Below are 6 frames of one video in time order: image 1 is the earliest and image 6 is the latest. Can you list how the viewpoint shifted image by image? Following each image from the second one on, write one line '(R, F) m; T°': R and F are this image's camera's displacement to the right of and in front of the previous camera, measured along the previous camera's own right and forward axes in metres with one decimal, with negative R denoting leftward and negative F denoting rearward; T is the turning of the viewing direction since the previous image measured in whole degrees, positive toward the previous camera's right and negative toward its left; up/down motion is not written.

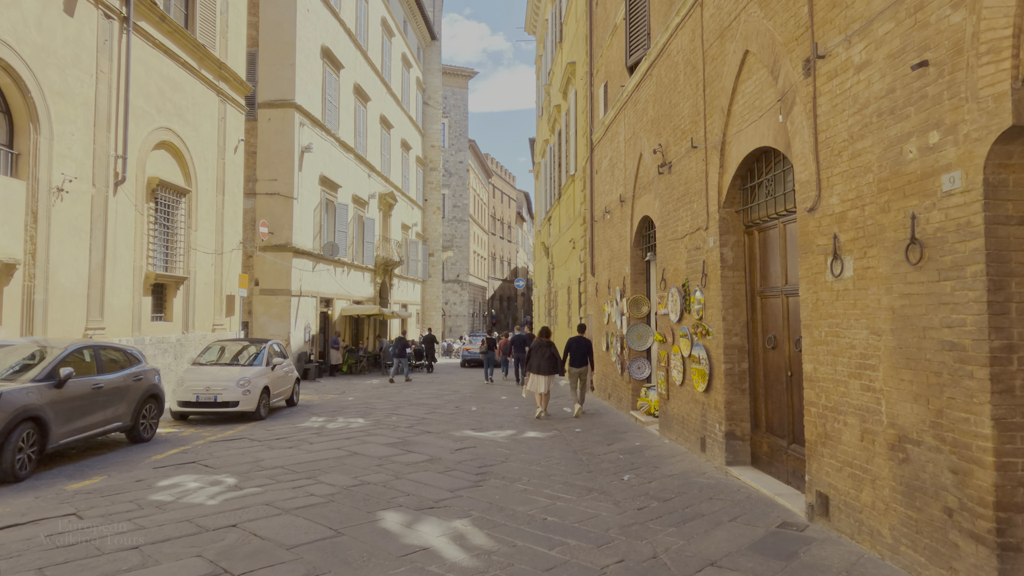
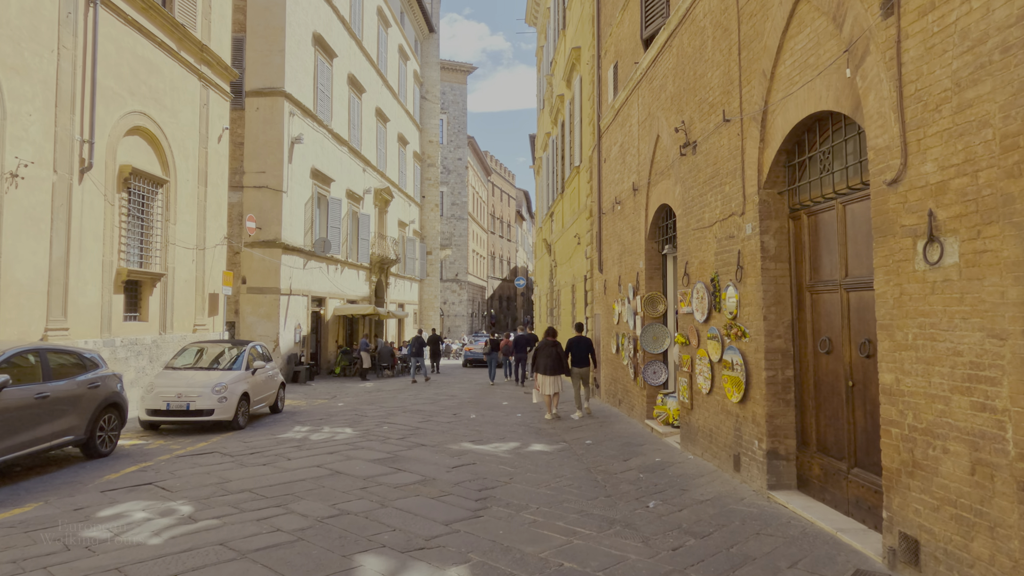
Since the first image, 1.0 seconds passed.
(-0.1, +1.0) m; 0°
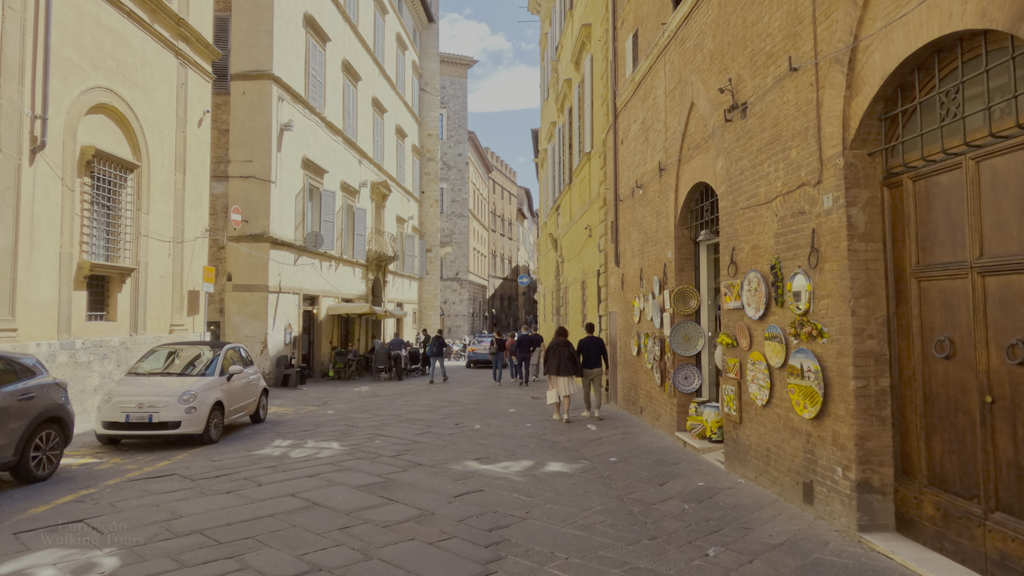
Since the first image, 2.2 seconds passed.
(-0.1, +1.2) m; 0°
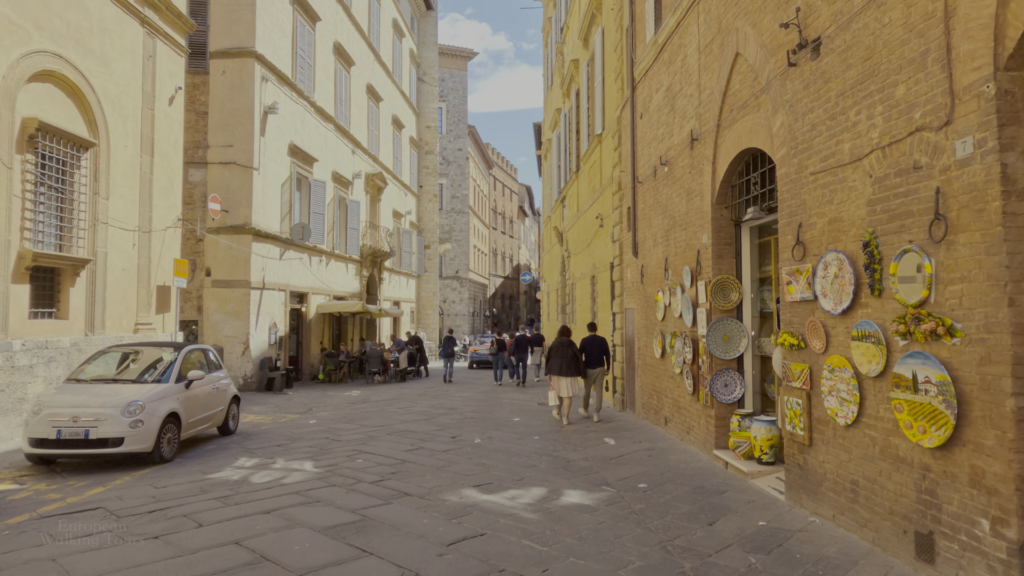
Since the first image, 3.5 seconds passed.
(-0.1, +1.3) m; 0°
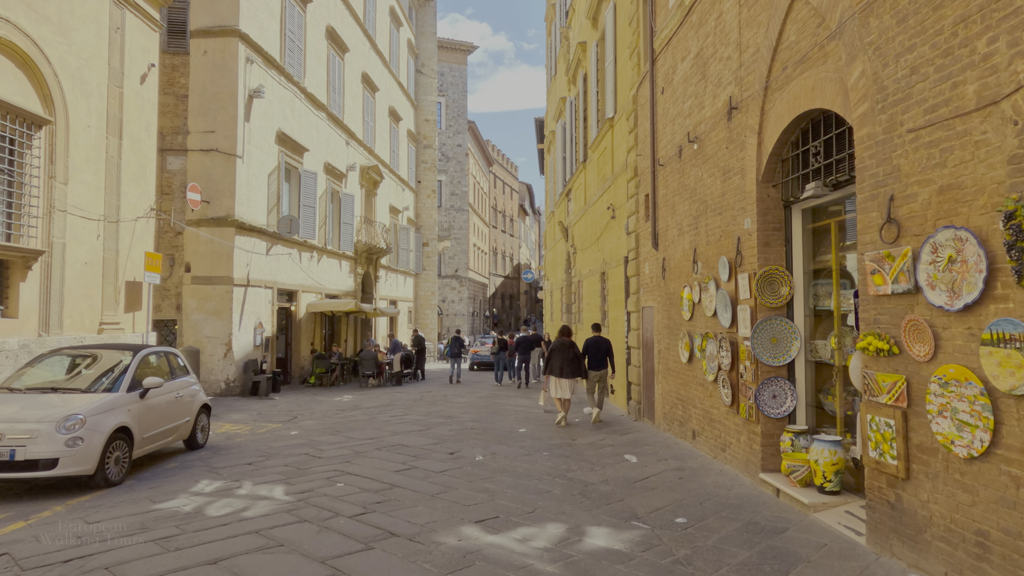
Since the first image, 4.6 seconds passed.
(-0.1, +1.1) m; 0°
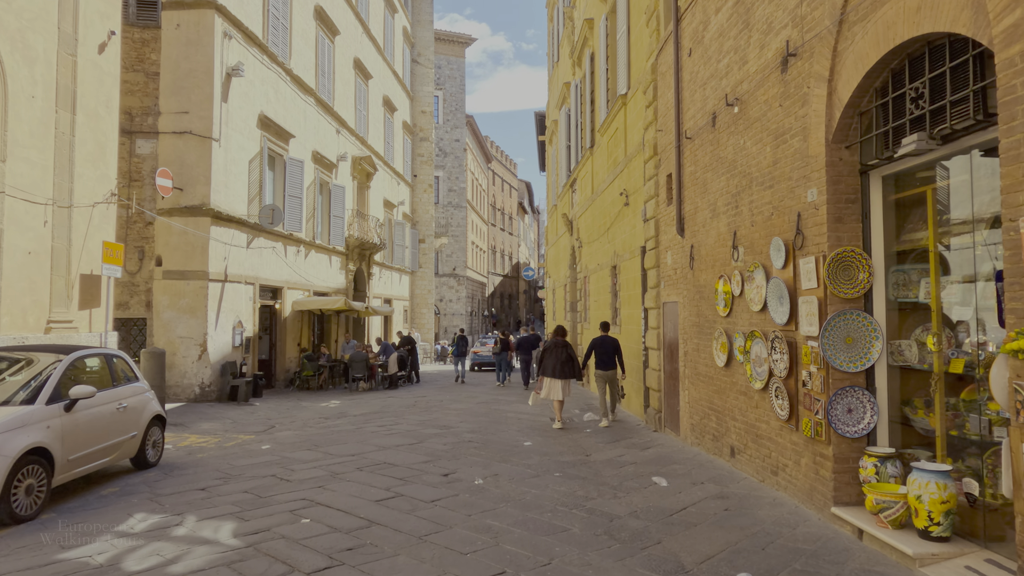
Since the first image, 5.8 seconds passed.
(-0.1, +1.2) m; 0°
